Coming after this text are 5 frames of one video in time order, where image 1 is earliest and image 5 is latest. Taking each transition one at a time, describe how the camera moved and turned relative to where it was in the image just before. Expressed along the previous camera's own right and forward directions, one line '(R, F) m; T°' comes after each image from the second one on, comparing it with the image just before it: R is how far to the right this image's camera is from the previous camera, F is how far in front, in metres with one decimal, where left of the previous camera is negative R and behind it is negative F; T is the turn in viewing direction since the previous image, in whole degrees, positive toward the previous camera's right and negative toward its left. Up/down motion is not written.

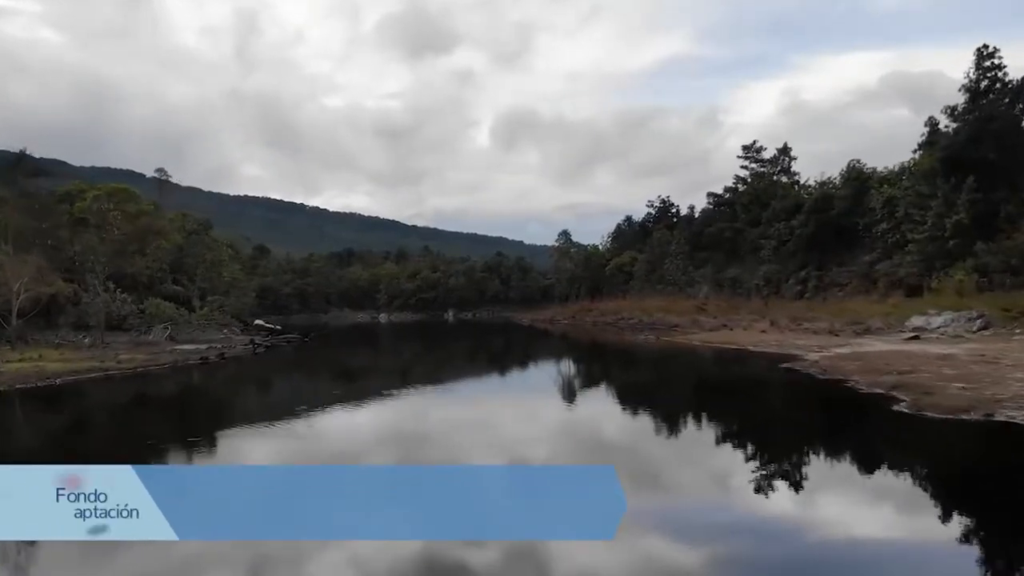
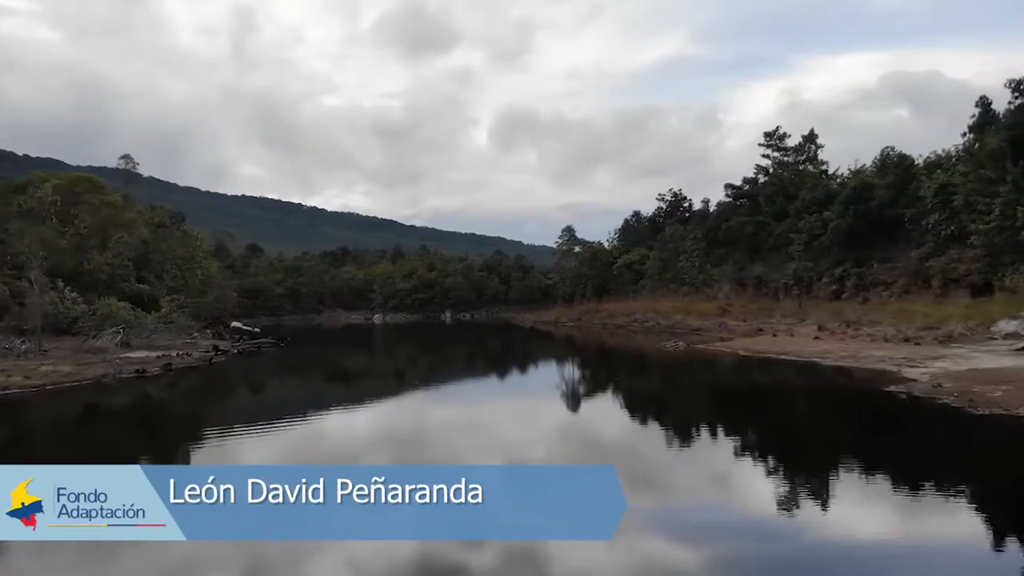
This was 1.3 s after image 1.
(-0.1, +1.6) m; 0°
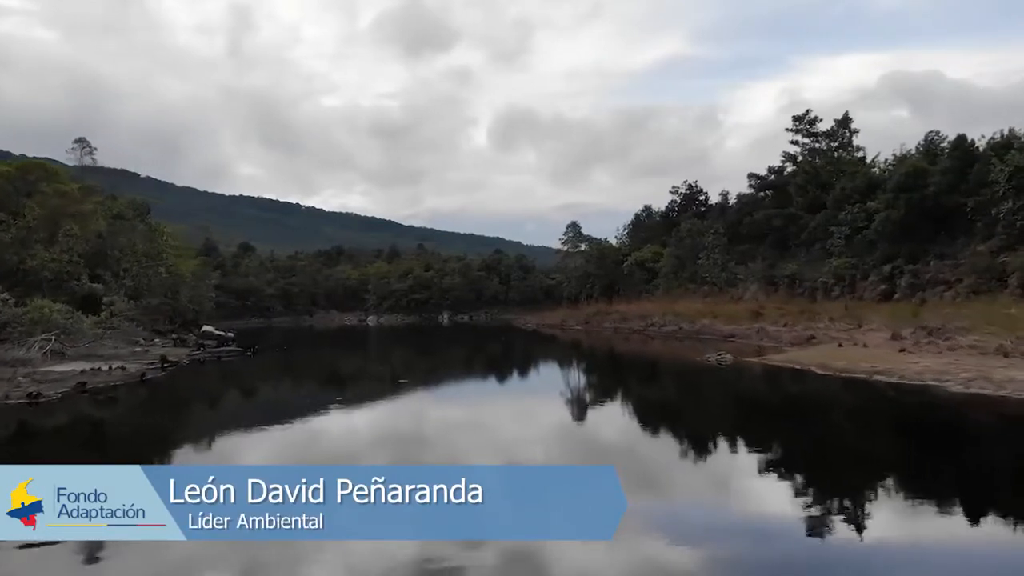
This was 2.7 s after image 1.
(-0.1, +1.6) m; 0°
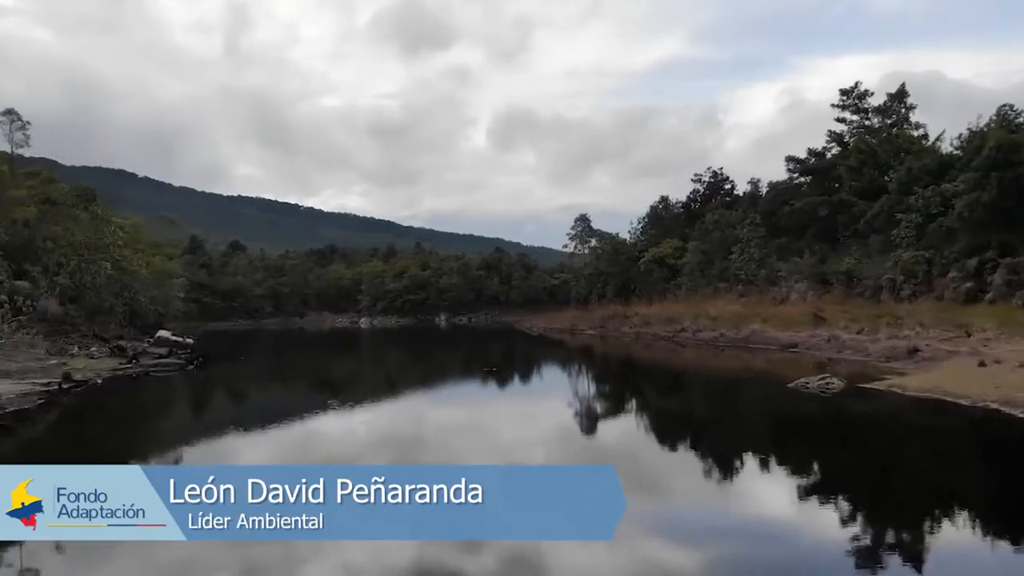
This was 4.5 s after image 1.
(-0.1, +2.0) m; 0°
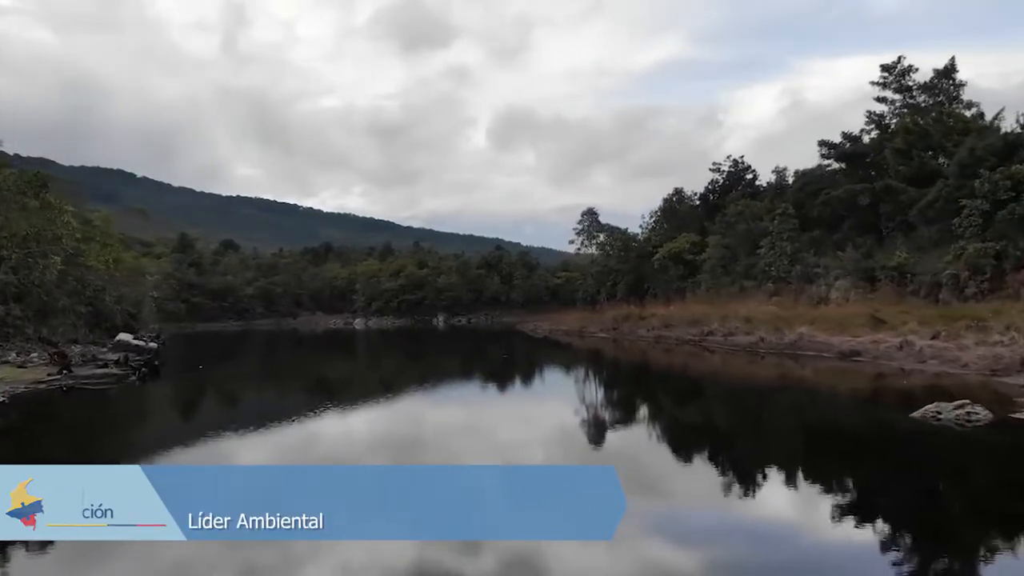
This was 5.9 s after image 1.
(-0.1, +1.4) m; 0°
